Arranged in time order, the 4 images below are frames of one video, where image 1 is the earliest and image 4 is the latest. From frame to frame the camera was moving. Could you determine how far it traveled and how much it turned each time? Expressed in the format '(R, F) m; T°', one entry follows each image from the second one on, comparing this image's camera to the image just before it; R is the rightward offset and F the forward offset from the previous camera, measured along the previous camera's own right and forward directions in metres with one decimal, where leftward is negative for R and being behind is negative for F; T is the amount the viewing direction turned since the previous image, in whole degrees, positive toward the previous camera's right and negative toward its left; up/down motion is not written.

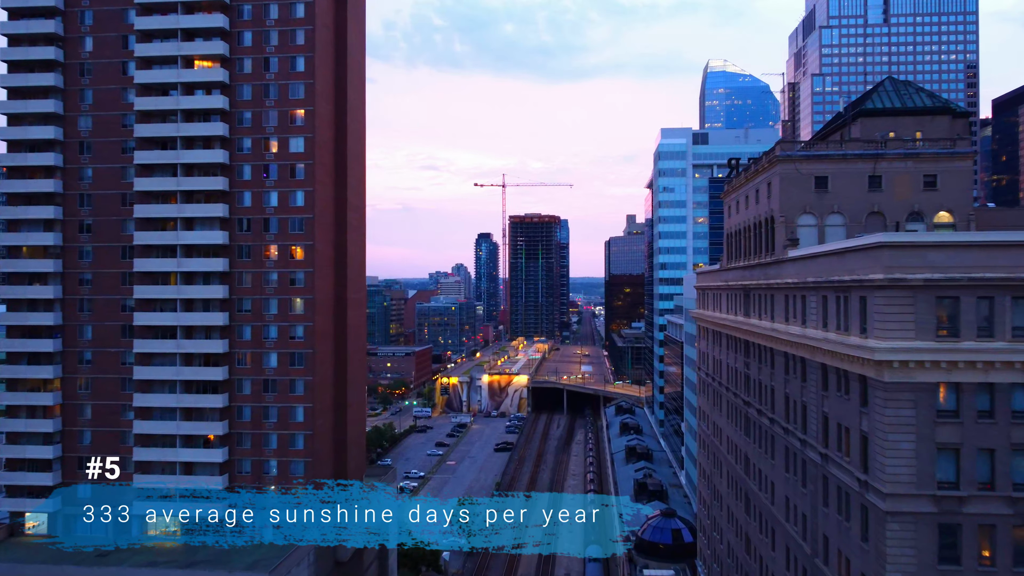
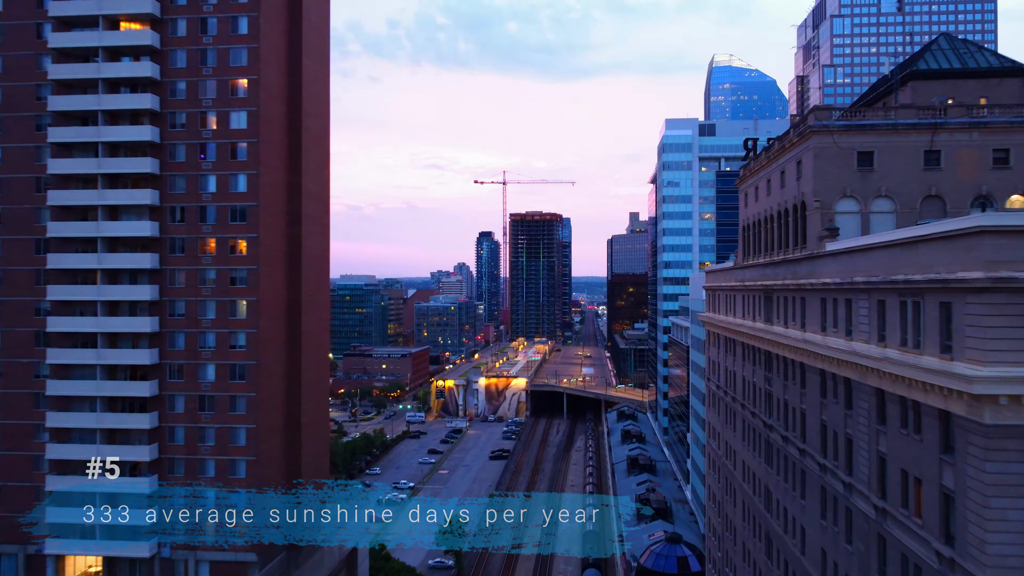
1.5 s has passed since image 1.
(+1.6, +7.3) m; 0°
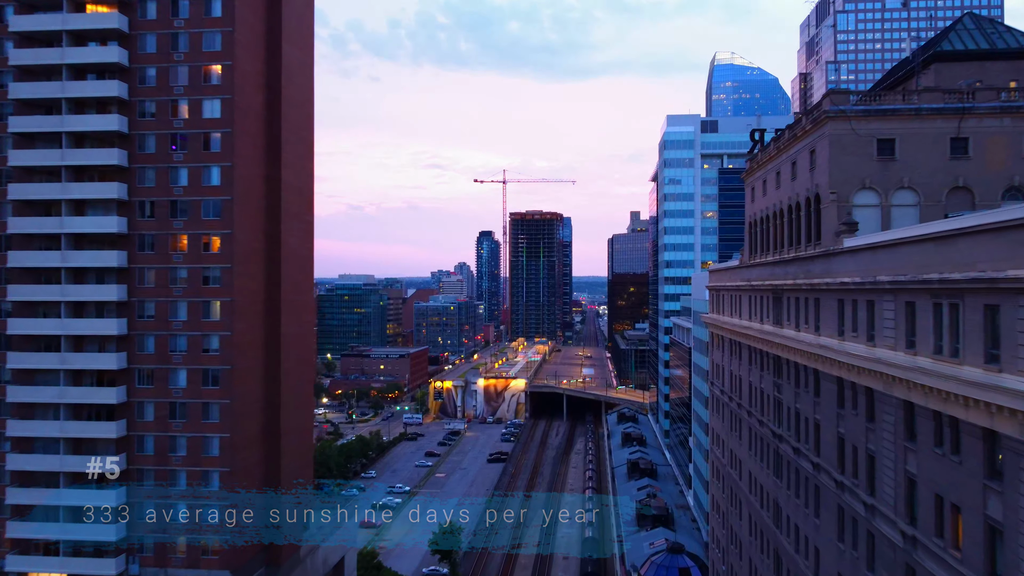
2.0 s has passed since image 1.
(+0.6, +2.6) m; 0°
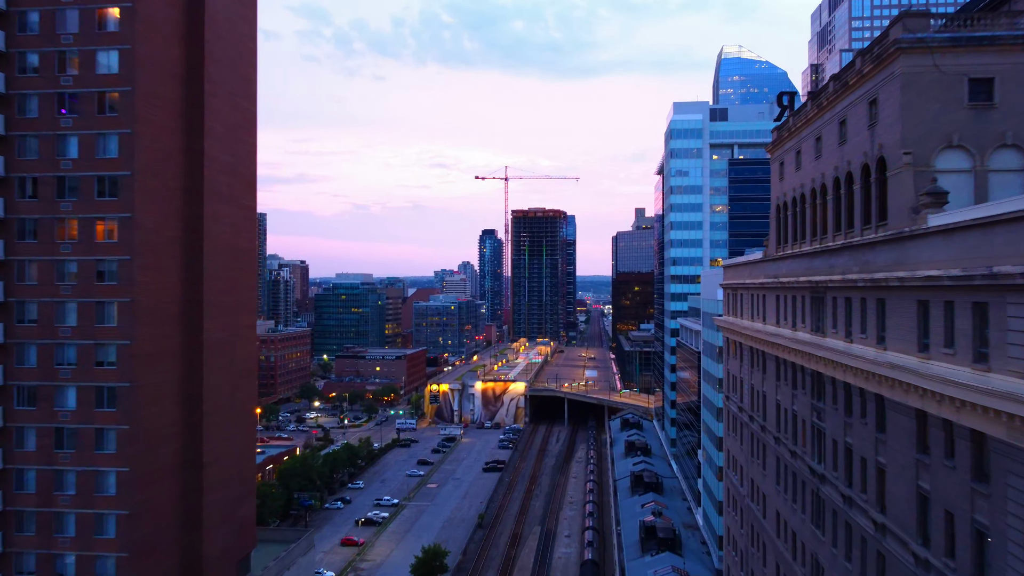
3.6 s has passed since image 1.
(+1.7, +7.8) m; 0°
